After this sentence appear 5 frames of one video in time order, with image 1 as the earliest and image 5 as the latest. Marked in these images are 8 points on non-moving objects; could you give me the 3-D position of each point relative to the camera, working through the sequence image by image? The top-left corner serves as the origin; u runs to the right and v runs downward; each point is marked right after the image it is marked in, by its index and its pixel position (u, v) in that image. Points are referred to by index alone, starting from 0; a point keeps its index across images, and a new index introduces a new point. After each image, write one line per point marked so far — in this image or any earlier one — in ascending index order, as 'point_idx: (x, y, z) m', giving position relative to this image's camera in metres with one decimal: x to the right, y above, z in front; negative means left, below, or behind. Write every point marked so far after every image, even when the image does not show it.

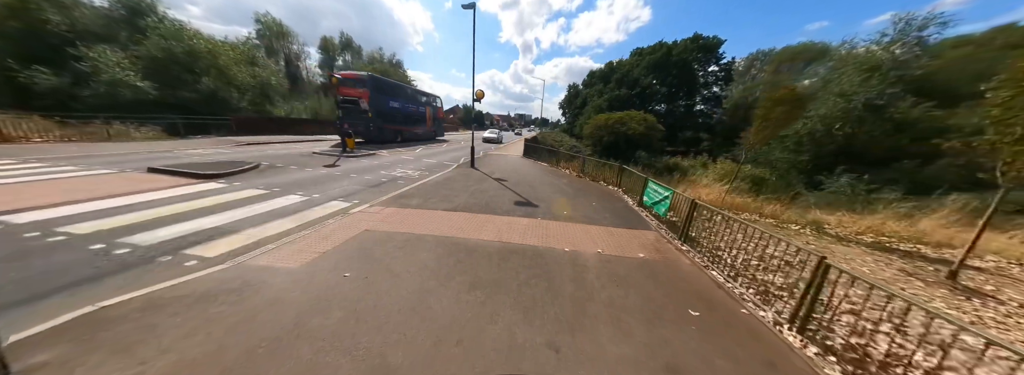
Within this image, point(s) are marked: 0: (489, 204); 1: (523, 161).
0: (-0.6, -0.5, +6.6) m
1: (+0.6, +2.0, +16.4) m
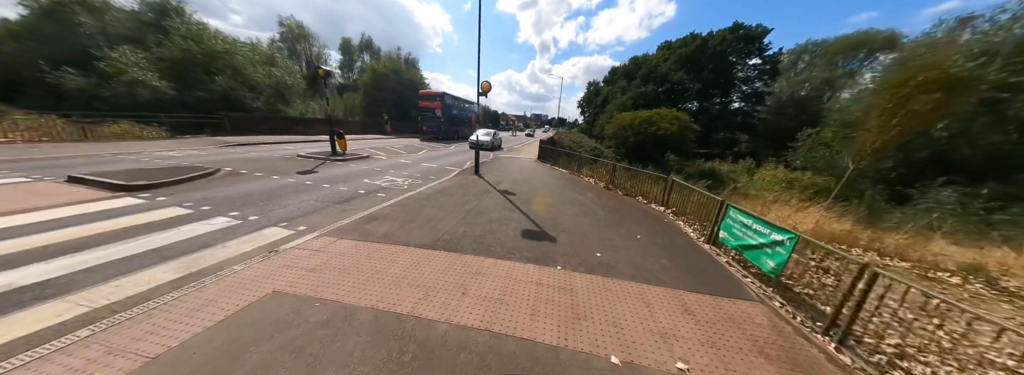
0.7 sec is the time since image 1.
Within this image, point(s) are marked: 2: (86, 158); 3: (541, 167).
0: (-0.5, -1.0, +4.6) m
1: (+1.4, +1.4, +14.3) m
2: (-14.8, +1.0, +8.0) m
3: (+1.8, +1.2, +13.6) m
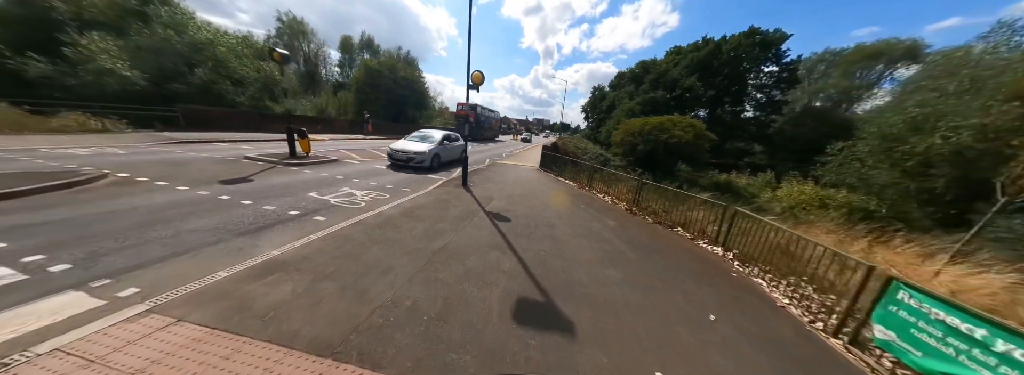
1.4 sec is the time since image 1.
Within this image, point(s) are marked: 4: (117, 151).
0: (-0.7, -1.5, +2.6) m
1: (+1.3, +0.7, +12.3) m
2: (-14.9, +0.9, +6.1) m
3: (+1.7, +0.5, +11.6) m
4: (-13.6, +1.3, +7.9) m
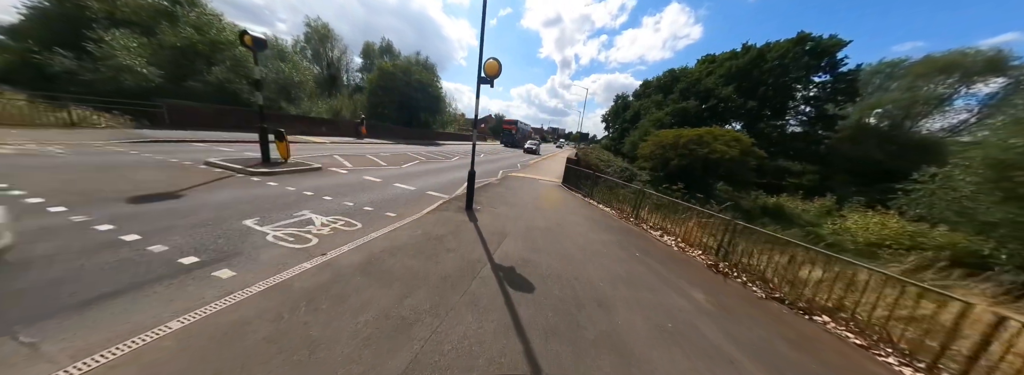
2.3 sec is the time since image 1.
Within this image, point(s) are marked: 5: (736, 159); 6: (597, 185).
0: (-0.5, -2.0, +0.5) m
1: (+2.1, -0.2, +10.2) m
2: (-14.4, +0.9, +4.8) m
3: (+2.4, -0.4, +9.5) m
4: (-13.1, +1.1, +6.6) m
5: (+17.8, +2.2, +18.3) m
6: (+3.8, +0.1, +10.1) m
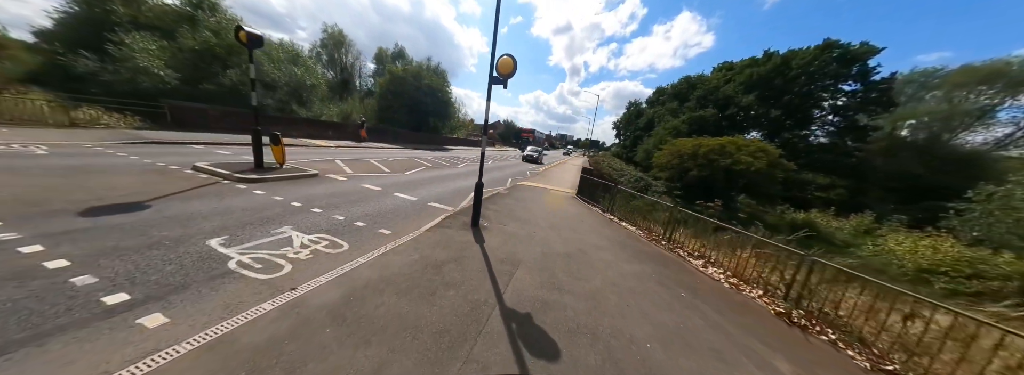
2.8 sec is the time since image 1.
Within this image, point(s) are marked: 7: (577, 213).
0: (-0.4, -2.2, -0.3) m
1: (+2.5, -0.7, +9.3) m
2: (-14.1, +0.9, +4.5) m
3: (+2.8, -0.9, +8.6) m
4: (-12.7, +1.1, +6.2) m
5: (+18.5, +1.2, +17.1) m
6: (+4.3, -0.5, +9.2) m
7: (+2.2, -0.9, +7.8) m
